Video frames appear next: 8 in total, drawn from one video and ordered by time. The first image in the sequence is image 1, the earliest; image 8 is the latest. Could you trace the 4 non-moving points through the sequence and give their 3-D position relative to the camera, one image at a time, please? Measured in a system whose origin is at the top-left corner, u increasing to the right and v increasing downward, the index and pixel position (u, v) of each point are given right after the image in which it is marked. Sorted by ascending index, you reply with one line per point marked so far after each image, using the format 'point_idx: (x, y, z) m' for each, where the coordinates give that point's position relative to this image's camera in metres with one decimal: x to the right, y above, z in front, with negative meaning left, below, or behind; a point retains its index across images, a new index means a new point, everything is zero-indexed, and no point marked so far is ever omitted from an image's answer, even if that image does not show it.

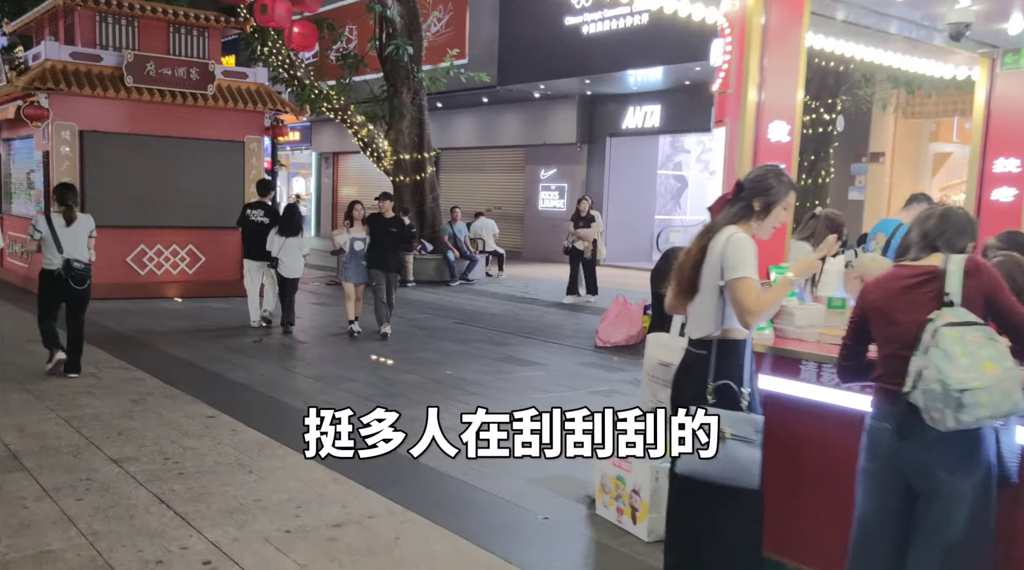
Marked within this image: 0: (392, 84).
0: (-1.9, +3.1, +13.8) m
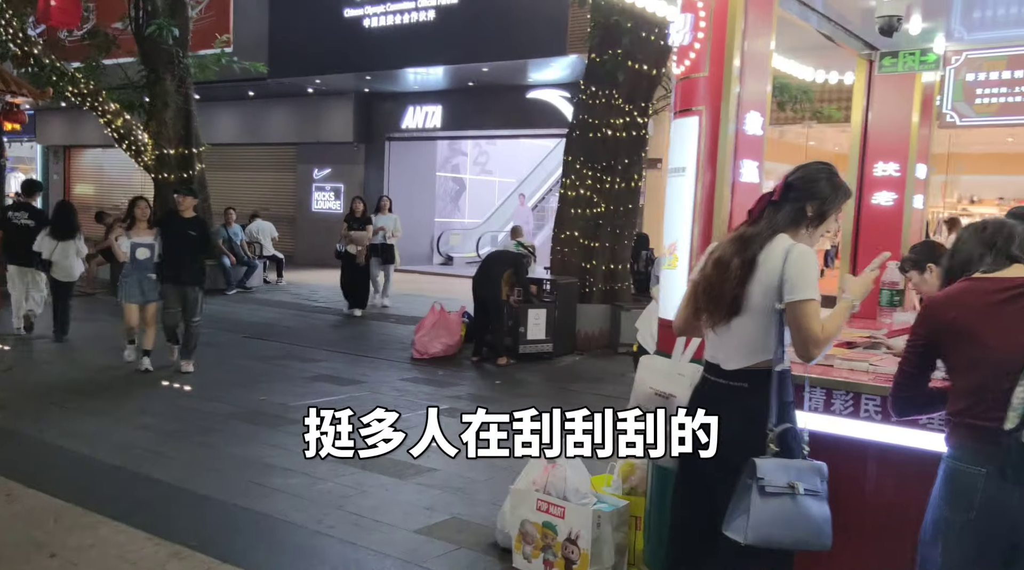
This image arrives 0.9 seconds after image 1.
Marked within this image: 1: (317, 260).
0: (-4.9, +2.9, +12.3) m
1: (-4.1, +0.5, +19.2) m
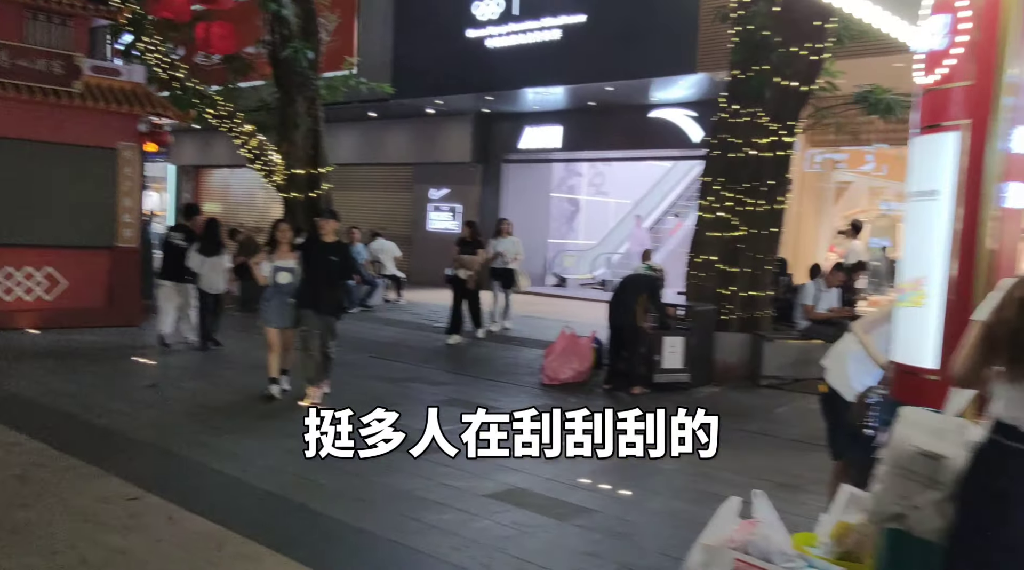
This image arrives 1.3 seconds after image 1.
0: (-3.2, +2.7, +12.5) m
1: (-1.7, +0.1, +19.2) m
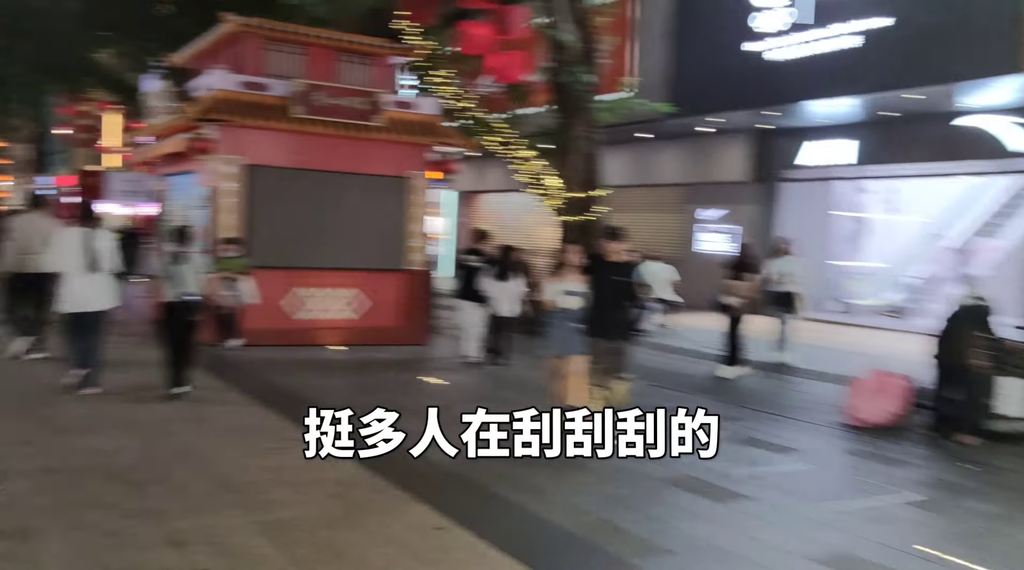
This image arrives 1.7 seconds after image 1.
0: (+0.7, +2.4, +12.6) m
1: (+4.0, -0.4, +18.6) m
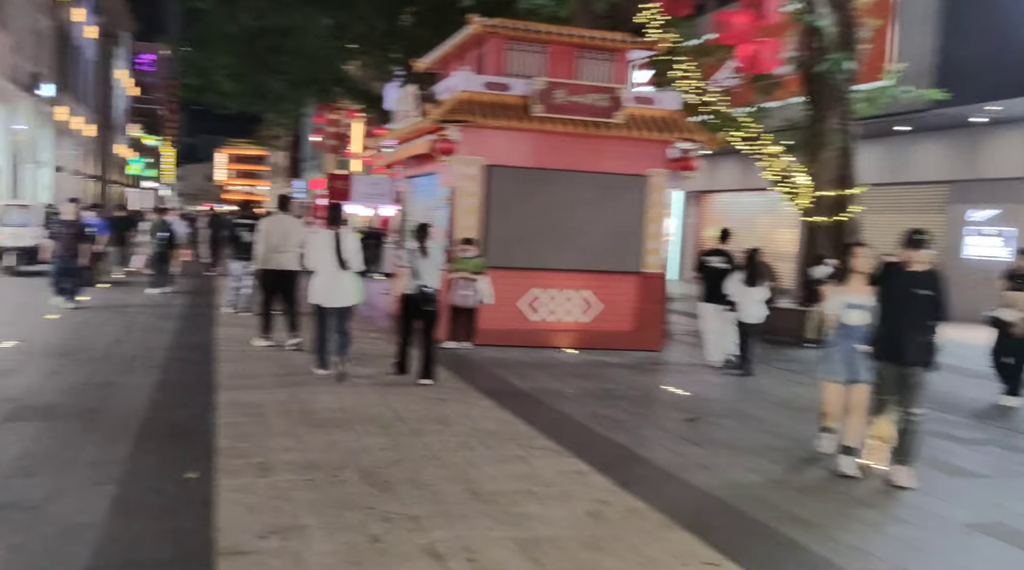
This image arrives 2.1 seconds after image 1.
0: (+4.0, +2.3, +11.7) m
1: (+8.5, -0.5, +16.7) m
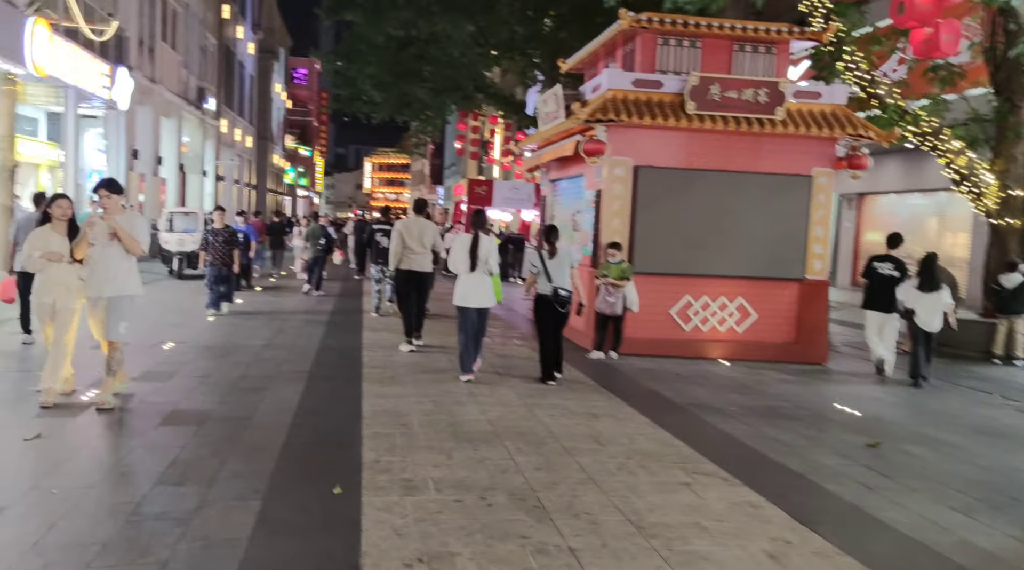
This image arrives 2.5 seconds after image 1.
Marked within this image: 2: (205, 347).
0: (+5.8, +2.2, +10.5) m
1: (+11.0, -0.7, +14.8) m
2: (-3.7, -0.7, +10.8) m
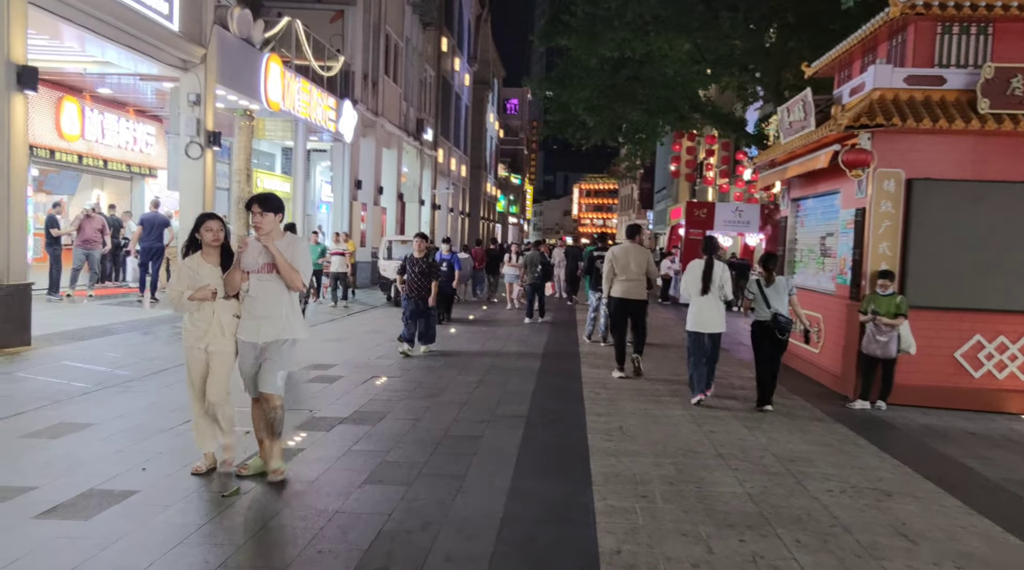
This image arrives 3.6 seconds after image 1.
0: (+8.1, +1.8, +7.8) m
1: (+14.1, -1.2, +10.7) m
2: (-1.1, -1.1, +10.1) m
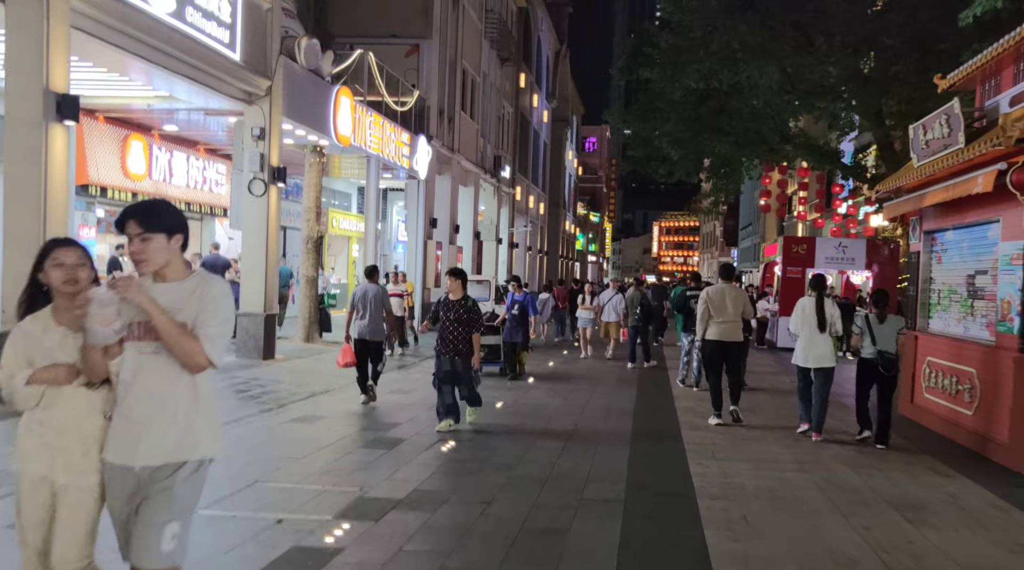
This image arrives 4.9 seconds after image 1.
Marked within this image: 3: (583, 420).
0: (+8.7, +1.5, +5.6) m
1: (+15.0, -1.6, +7.9) m
2: (-0.2, -1.6, +8.7) m
3: (+0.8, -1.6, +10.6) m
